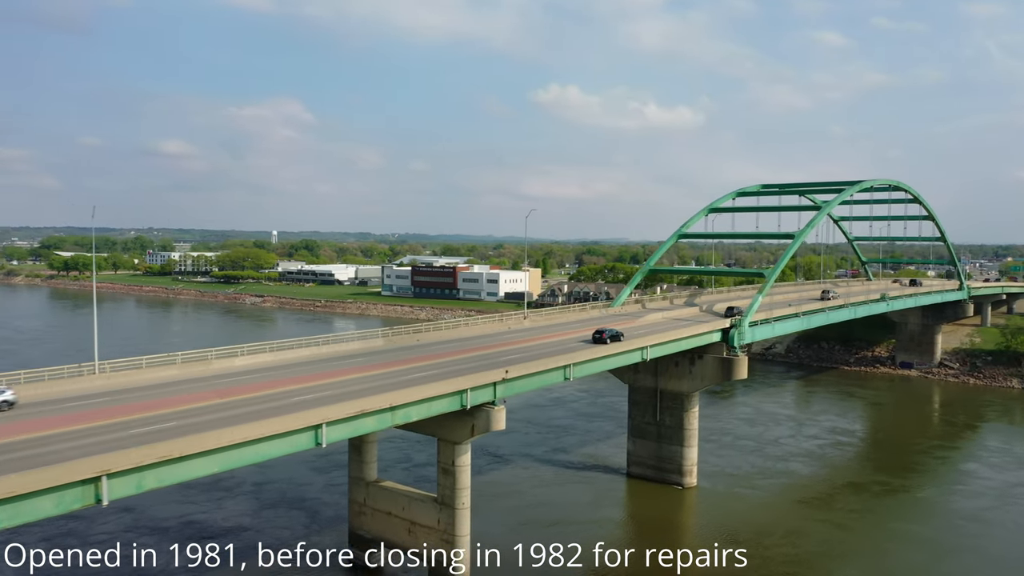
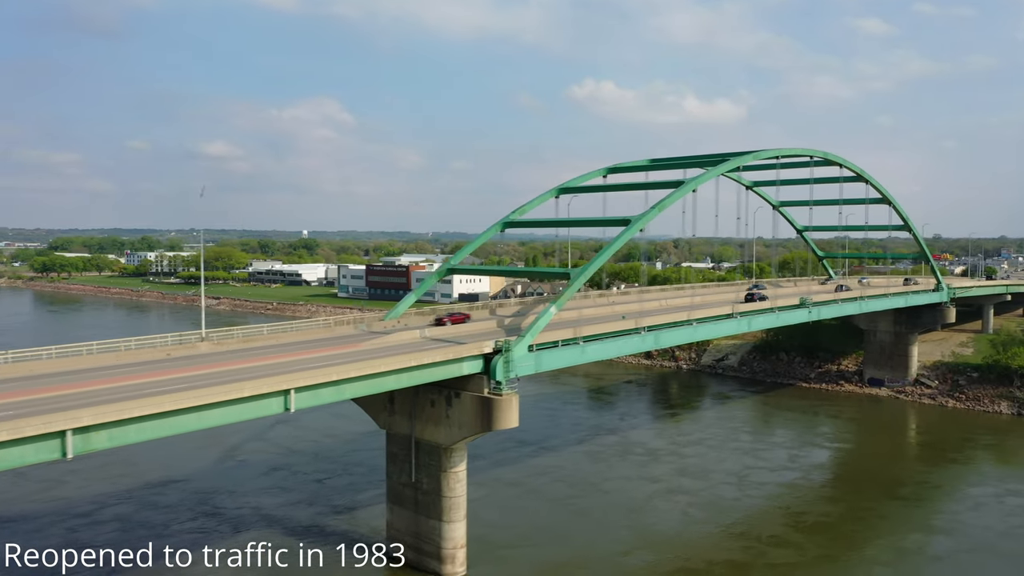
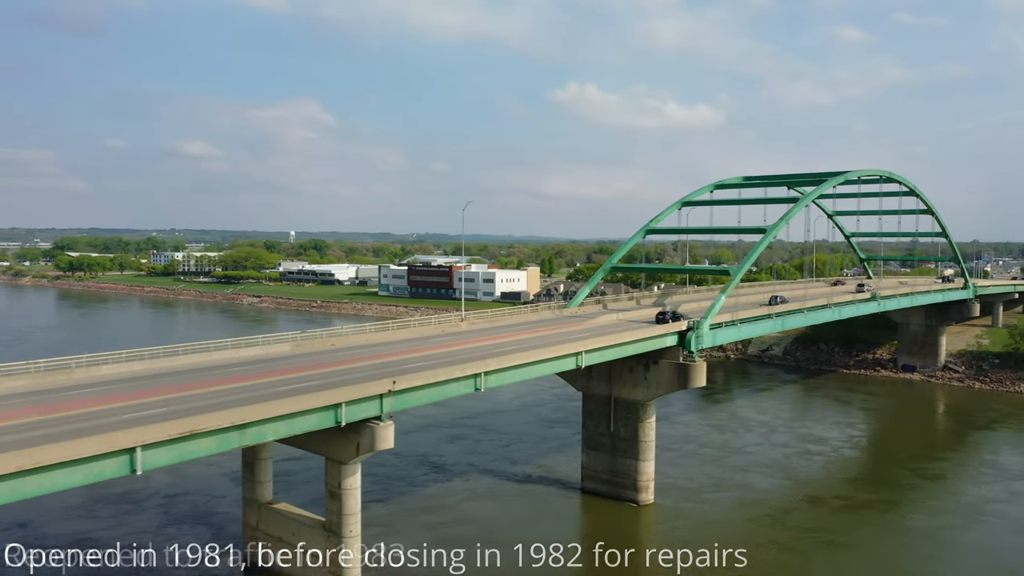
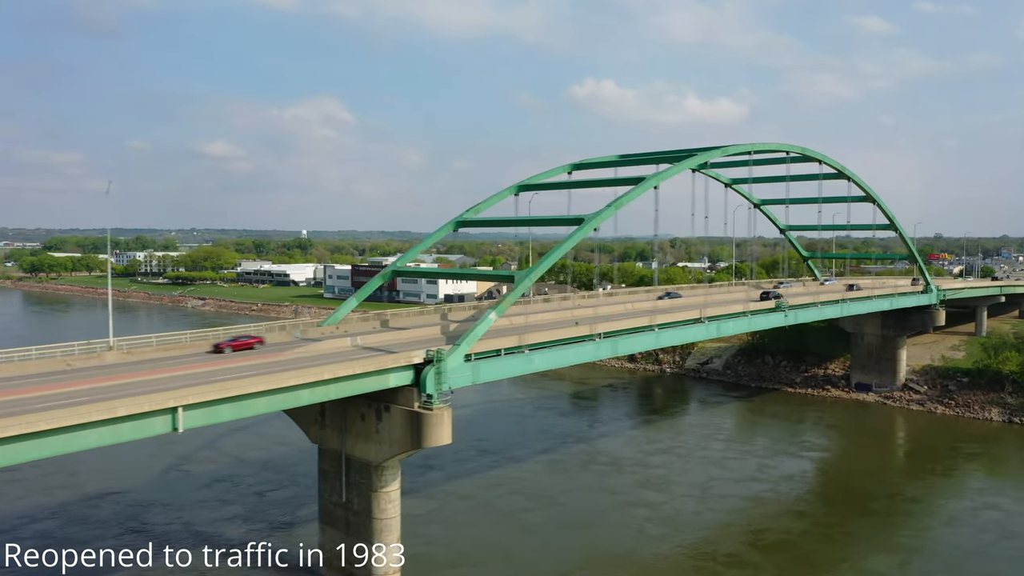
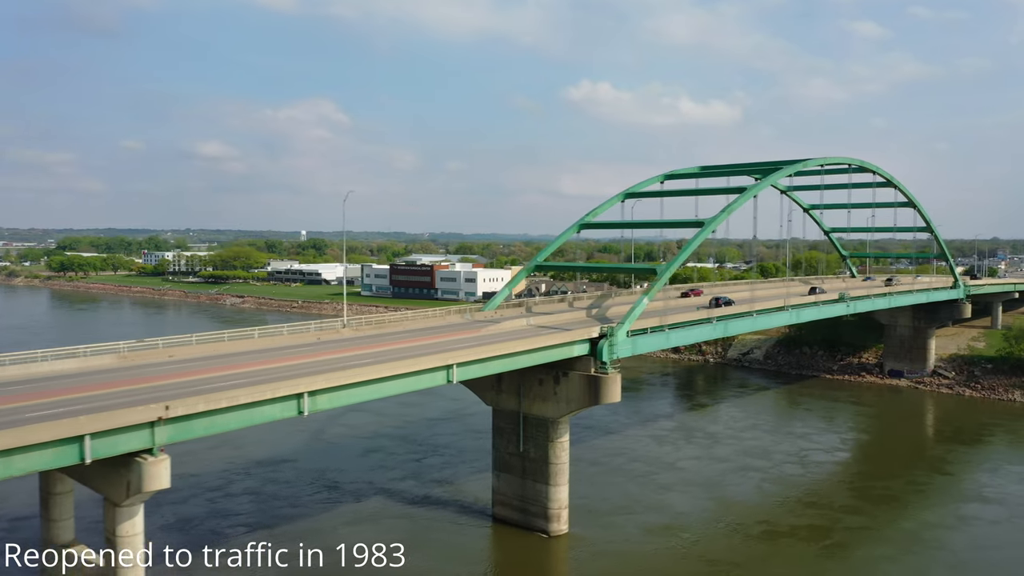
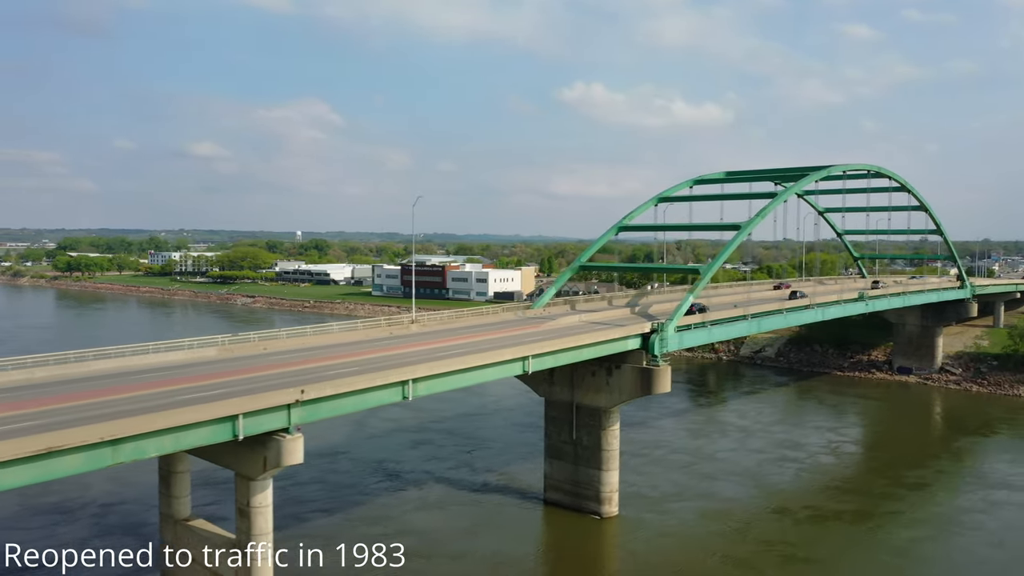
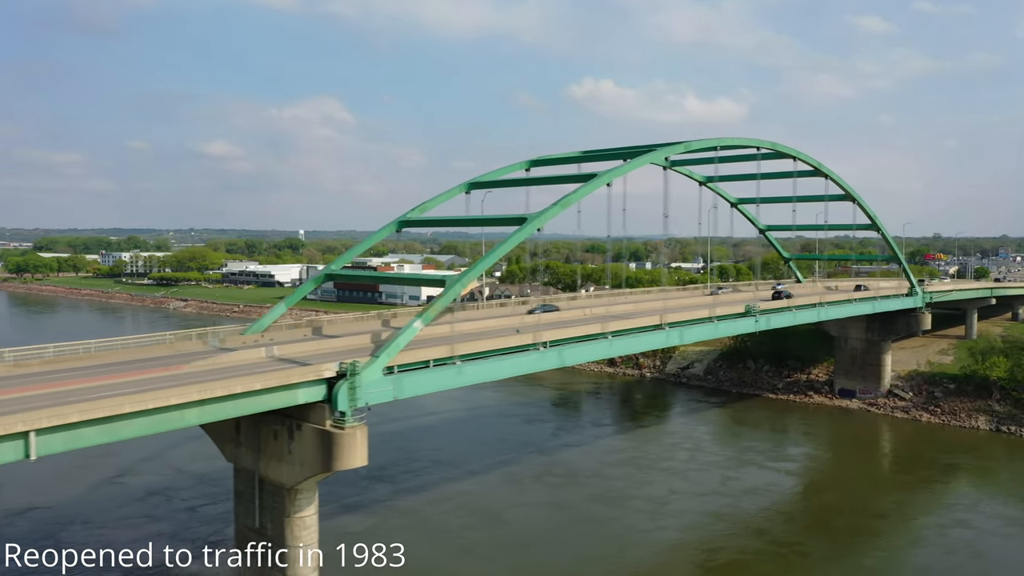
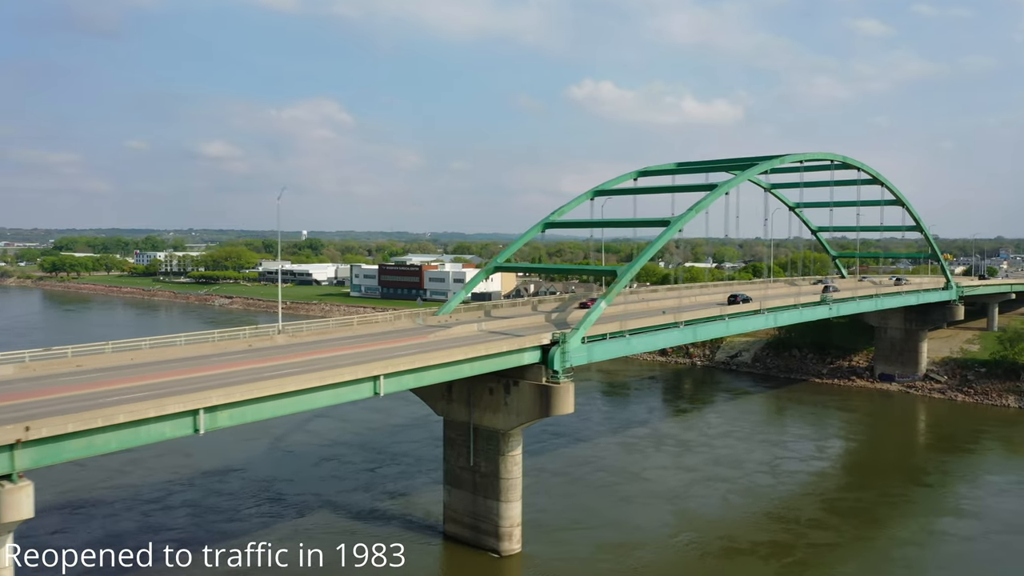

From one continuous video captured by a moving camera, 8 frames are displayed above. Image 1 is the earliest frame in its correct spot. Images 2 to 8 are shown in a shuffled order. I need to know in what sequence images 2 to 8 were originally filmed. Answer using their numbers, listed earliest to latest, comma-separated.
3, 6, 5, 8, 2, 4, 7
